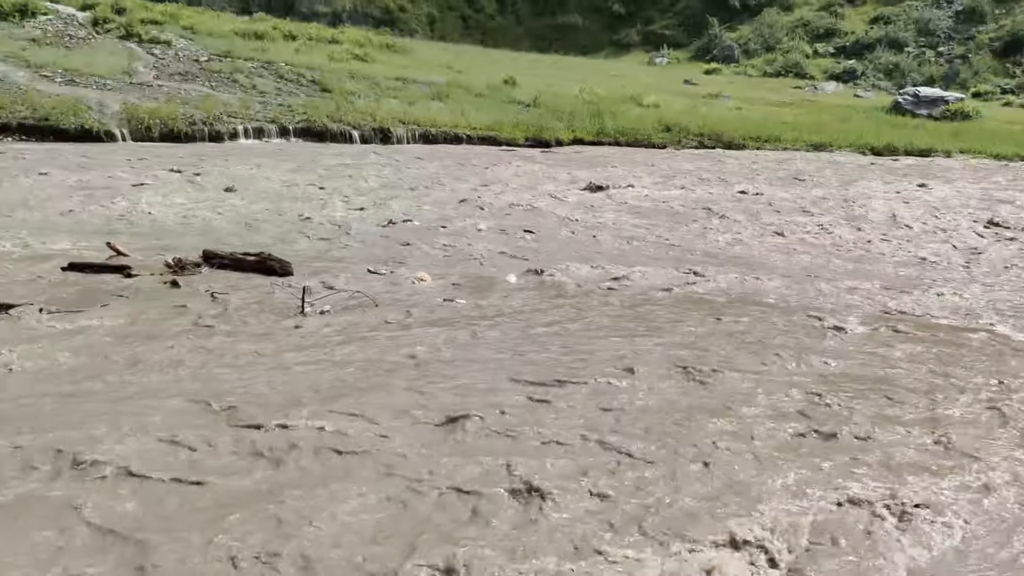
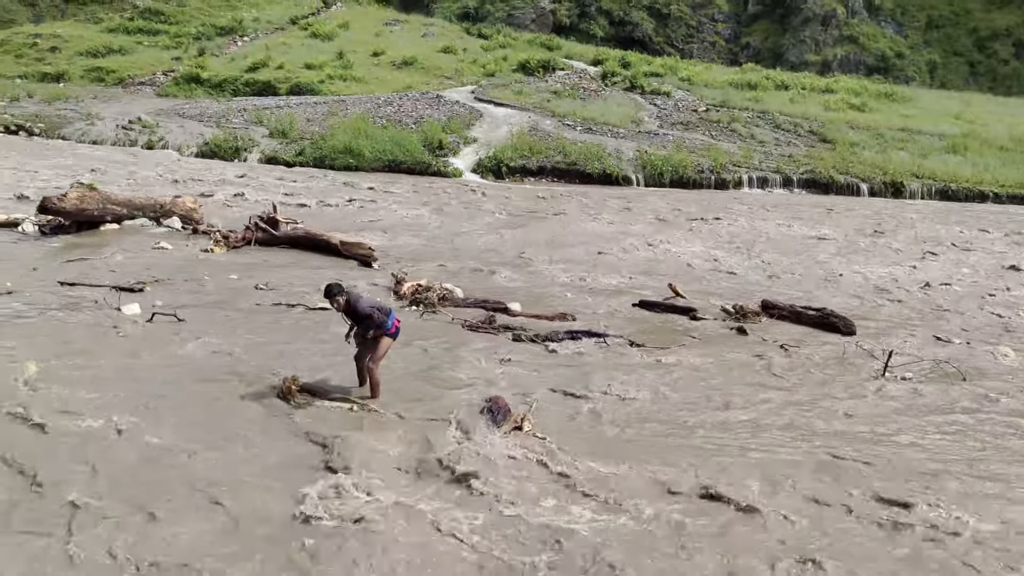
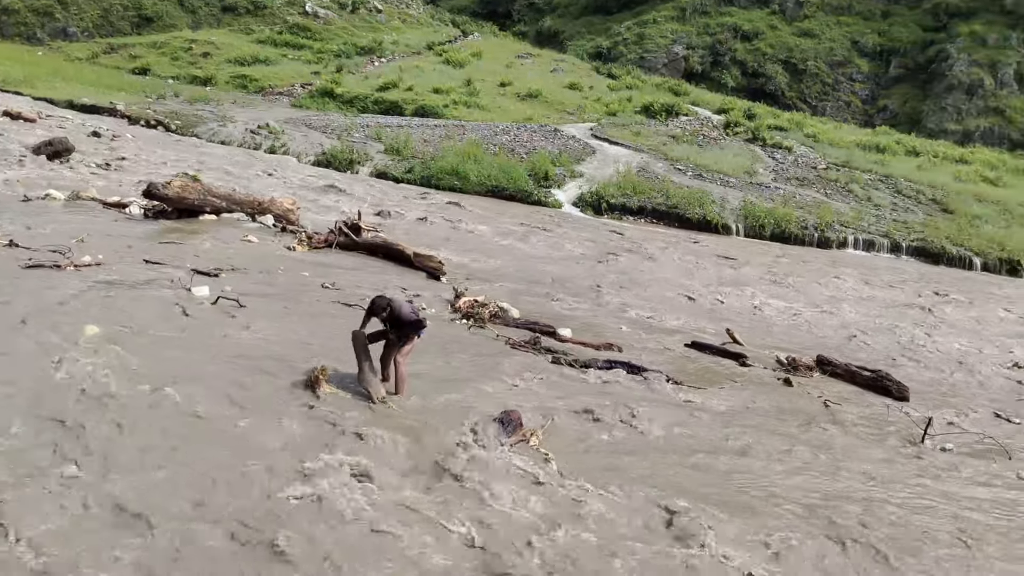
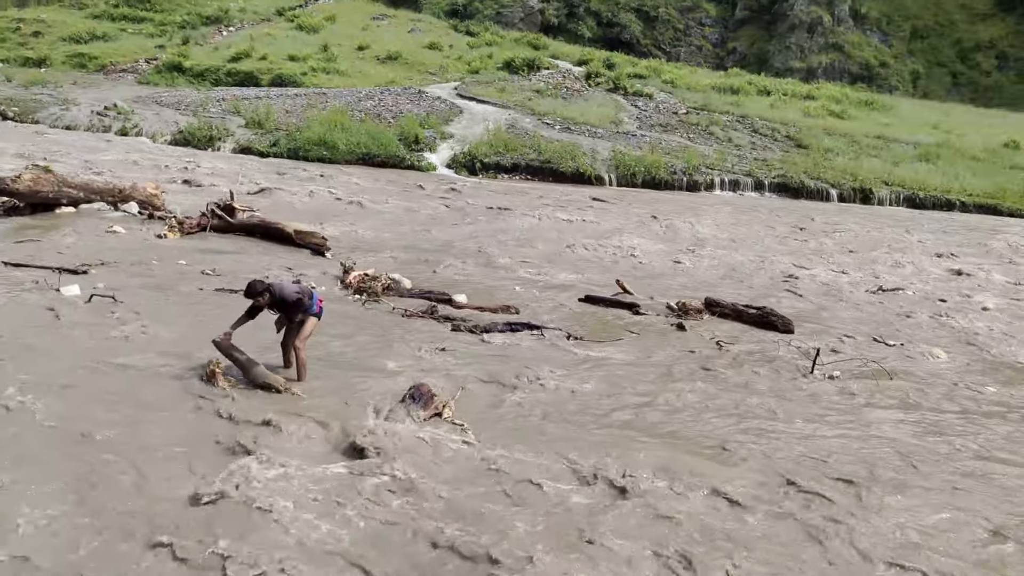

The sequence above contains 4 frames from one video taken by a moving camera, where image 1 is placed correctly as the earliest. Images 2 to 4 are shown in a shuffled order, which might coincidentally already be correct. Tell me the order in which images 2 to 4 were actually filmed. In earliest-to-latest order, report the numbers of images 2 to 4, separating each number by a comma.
3, 4, 2
